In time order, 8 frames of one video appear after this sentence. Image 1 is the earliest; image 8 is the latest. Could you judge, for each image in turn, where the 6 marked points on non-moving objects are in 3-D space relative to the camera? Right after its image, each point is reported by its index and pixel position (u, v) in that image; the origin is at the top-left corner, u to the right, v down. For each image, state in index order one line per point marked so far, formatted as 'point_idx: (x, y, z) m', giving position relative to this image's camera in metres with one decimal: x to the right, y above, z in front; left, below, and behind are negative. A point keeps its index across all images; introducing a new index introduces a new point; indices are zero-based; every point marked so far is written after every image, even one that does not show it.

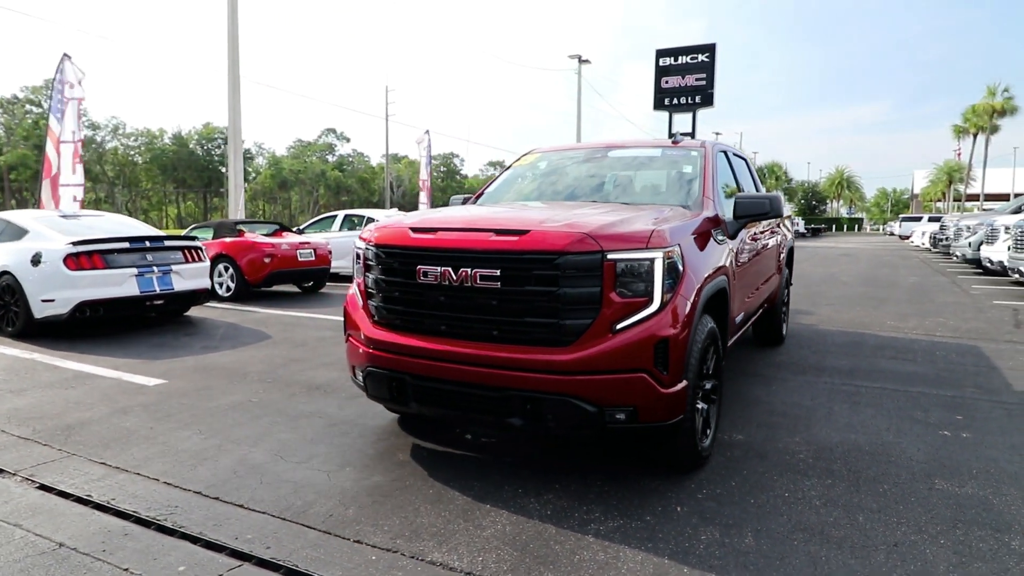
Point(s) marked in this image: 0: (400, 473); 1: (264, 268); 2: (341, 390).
0: (-0.6, -1.0, +3.7) m
1: (-4.1, +0.3, +11.0) m
2: (-1.4, -0.8, +5.5) m
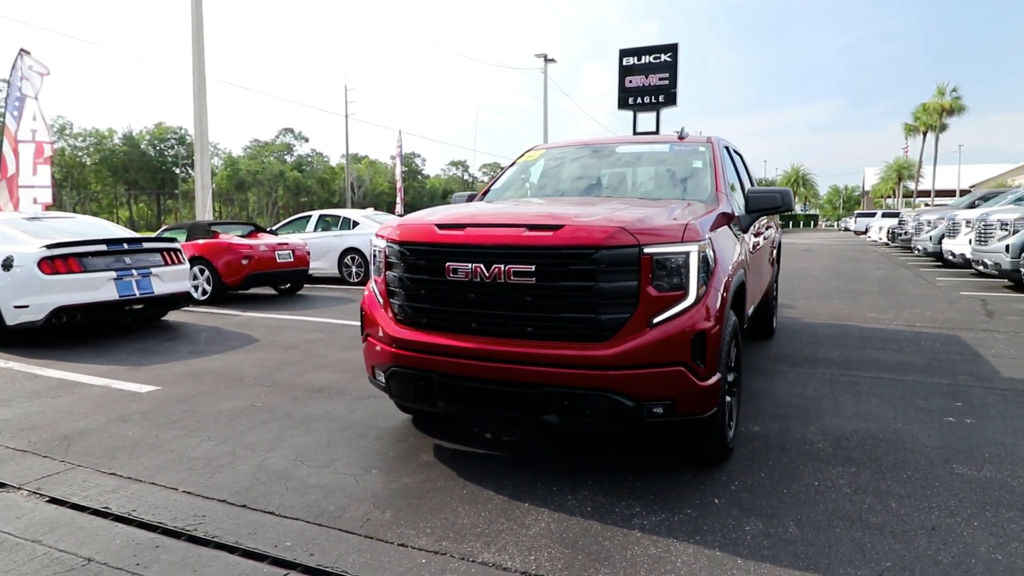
0: (-0.5, -1.0, +3.7) m
1: (-4.4, +0.3, +10.7) m
2: (-1.4, -0.8, +5.4) m
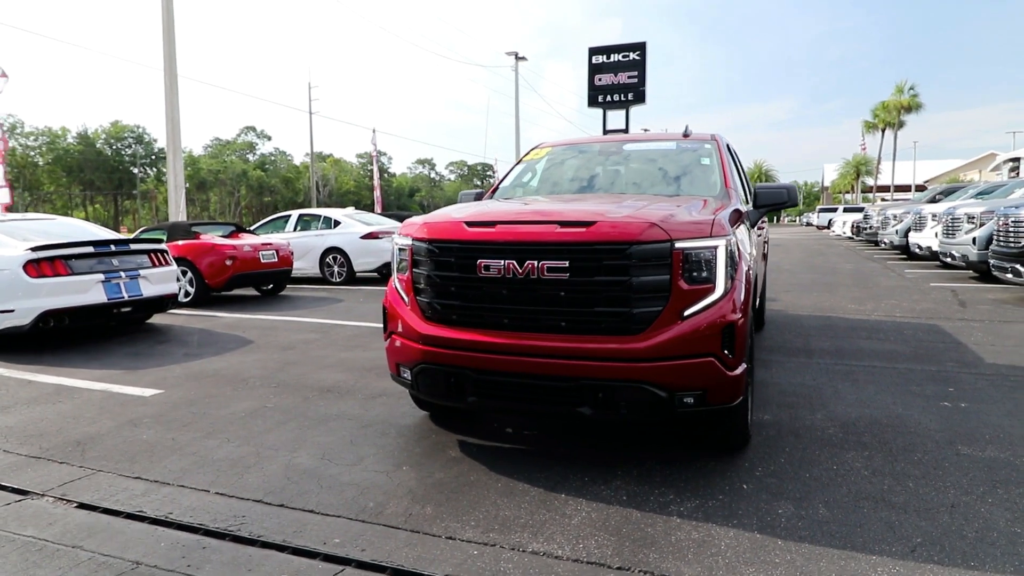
0: (-0.3, -1.0, +3.7) m
1: (-4.6, +0.3, +10.5) m
2: (-1.3, -0.8, +5.4) m
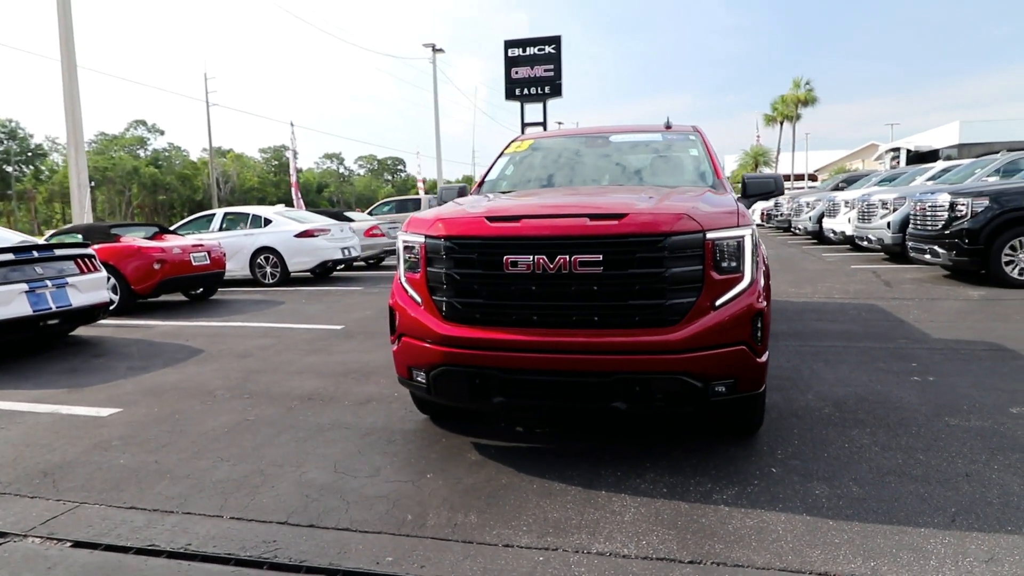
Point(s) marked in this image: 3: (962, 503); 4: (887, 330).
0: (-0.1, -1.0, +3.6) m
1: (-5.3, +0.2, +9.8) m
2: (-1.3, -0.8, +5.1) m
3: (+2.1, -1.0, +3.0) m
4: (+3.9, -0.4, +6.8) m
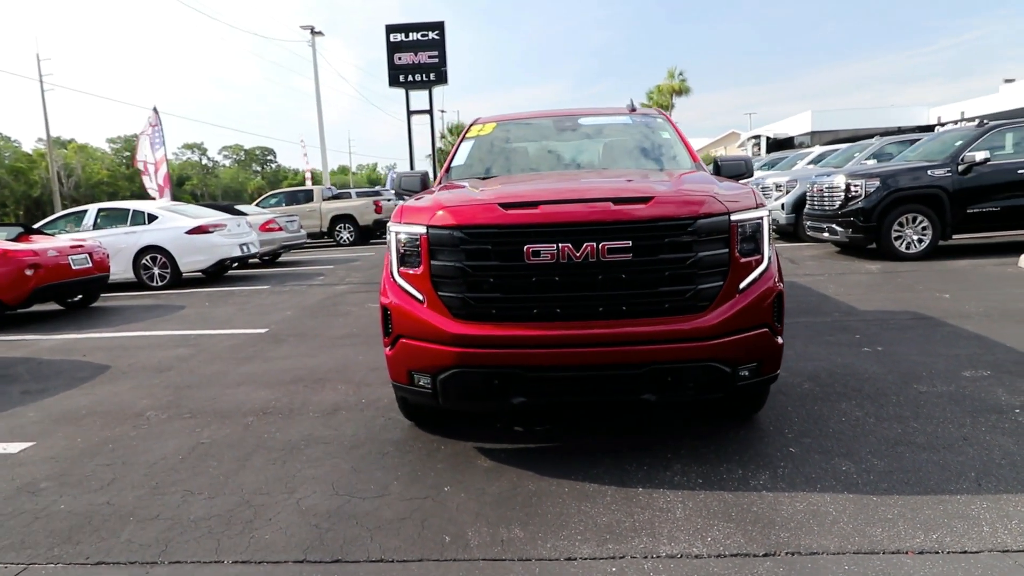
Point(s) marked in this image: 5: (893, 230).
0: (0.0, -1.0, +3.3) m
1: (-6.3, +0.1, +8.5) m
2: (-1.5, -0.8, +4.6) m
3: (+2.2, -0.9, +3.2) m
4: (+3.3, -0.2, +7.2) m
5: (+5.8, +0.9, +10.0) m
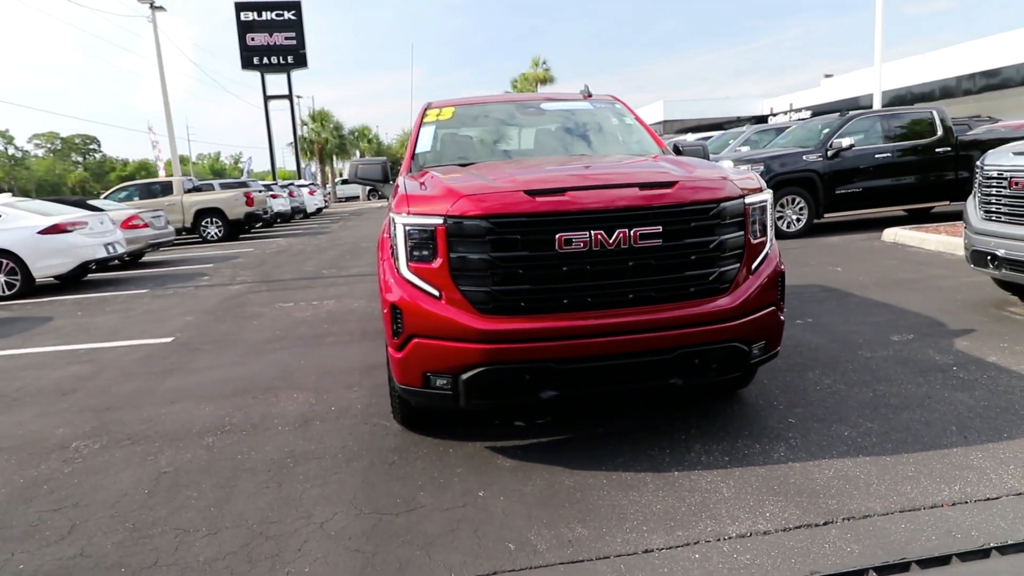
0: (+0.1, -0.9, +3.2) m
1: (-7.1, -0.1, +6.9) m
2: (-1.6, -0.9, +4.2) m
3: (+2.4, -0.7, +3.5) m
4: (+2.6, +0.1, +7.7) m
5: (+4.3, +1.3, +10.9) m
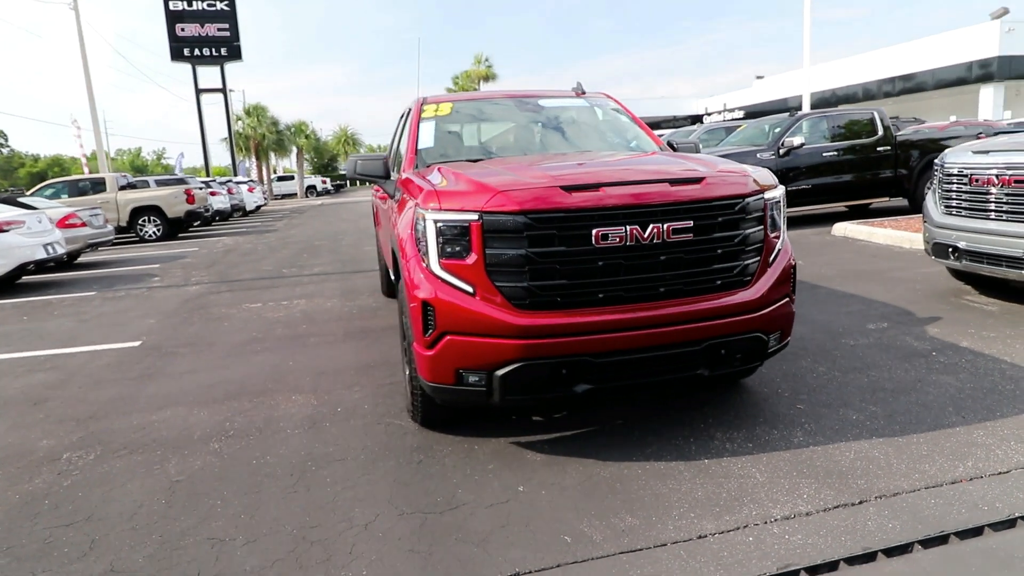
0: (+0.3, -0.9, +3.2) m
1: (-7.2, -0.2, +6.3) m
2: (-1.5, -0.8, +4.0) m
3: (+2.5, -0.7, +3.8) m
4: (+2.3, +0.1, +7.9) m
5: (+3.7, +1.4, +11.2) m
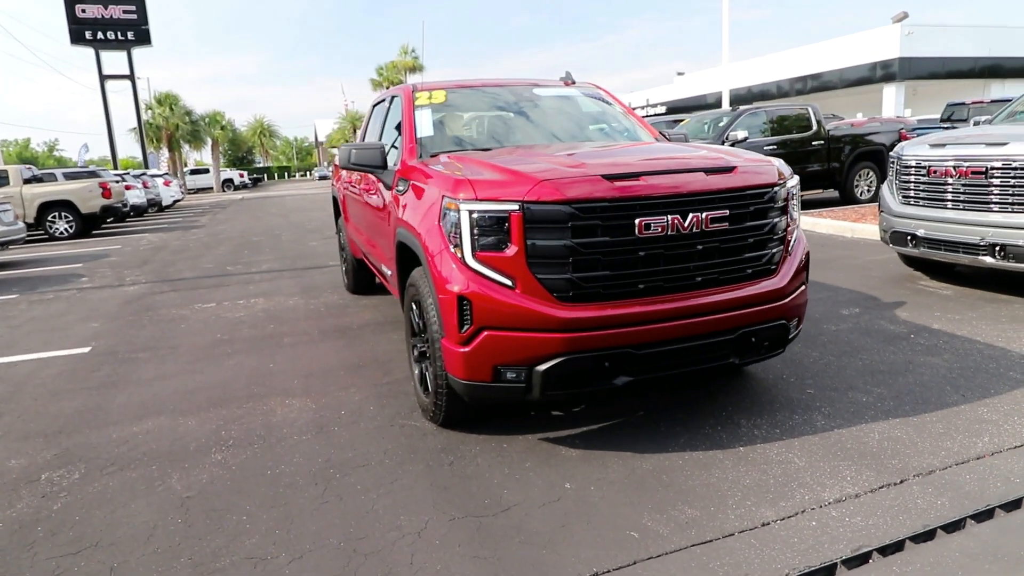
0: (+0.5, -0.8, +3.2) m
1: (-7.4, -0.3, +5.3) m
2: (-1.4, -0.8, +3.8) m
3: (+2.6, -0.6, +4.0) m
4: (+1.9, +0.3, +8.1) m
5: (+2.9, +1.6, +11.5) m
